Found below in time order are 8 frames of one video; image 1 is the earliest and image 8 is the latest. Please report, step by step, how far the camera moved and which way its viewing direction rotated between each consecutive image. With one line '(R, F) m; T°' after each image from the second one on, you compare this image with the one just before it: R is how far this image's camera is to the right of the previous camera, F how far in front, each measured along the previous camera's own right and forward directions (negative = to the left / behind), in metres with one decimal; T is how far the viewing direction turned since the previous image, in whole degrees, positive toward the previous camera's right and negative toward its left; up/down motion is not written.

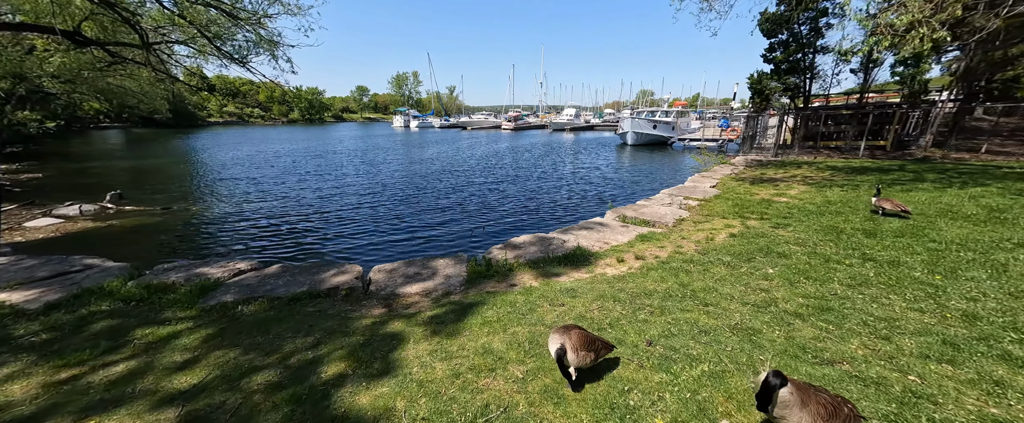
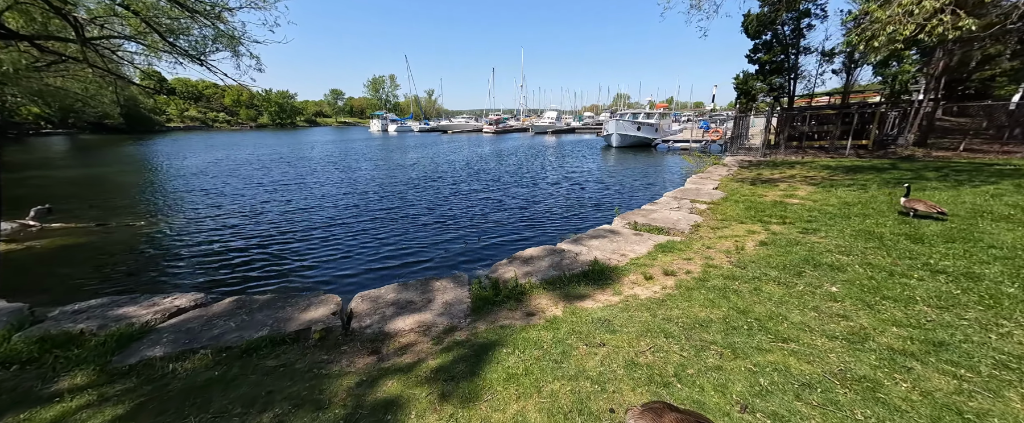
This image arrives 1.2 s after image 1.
(-0.3, +0.8) m; +3°
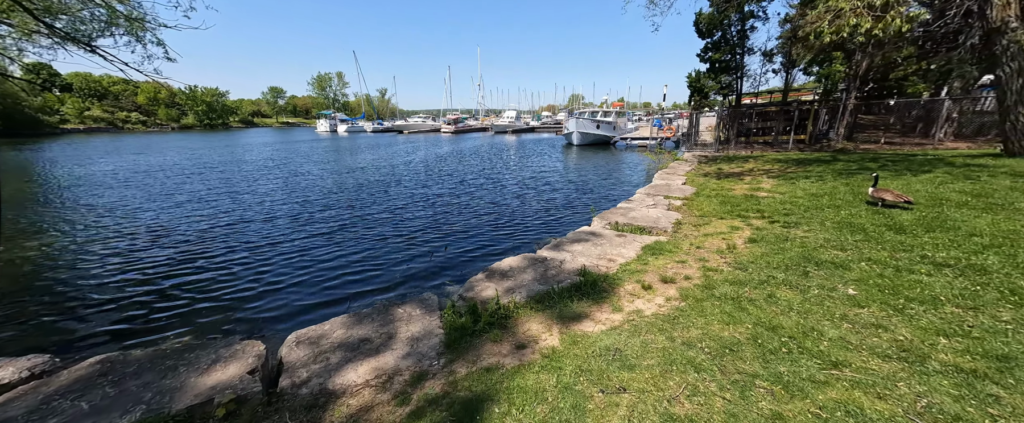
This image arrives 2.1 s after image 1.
(-0.2, +0.7) m; +6°
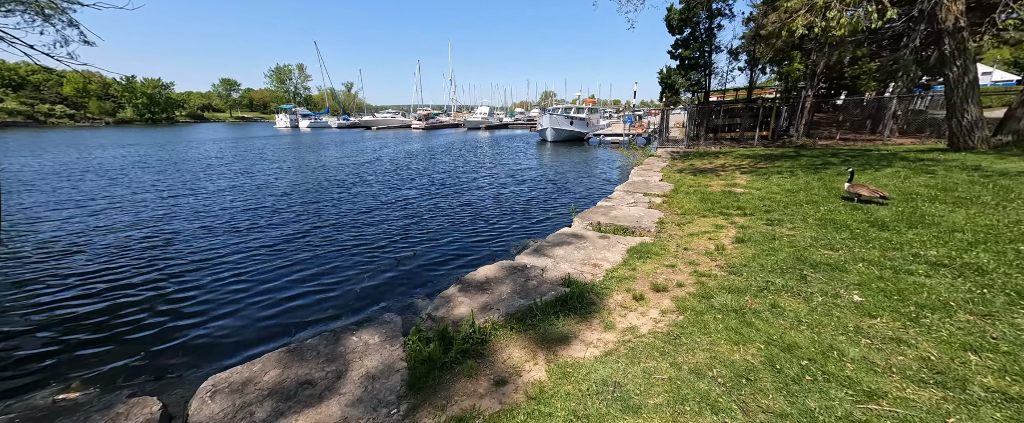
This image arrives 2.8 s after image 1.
(0.0, +0.5) m; +4°
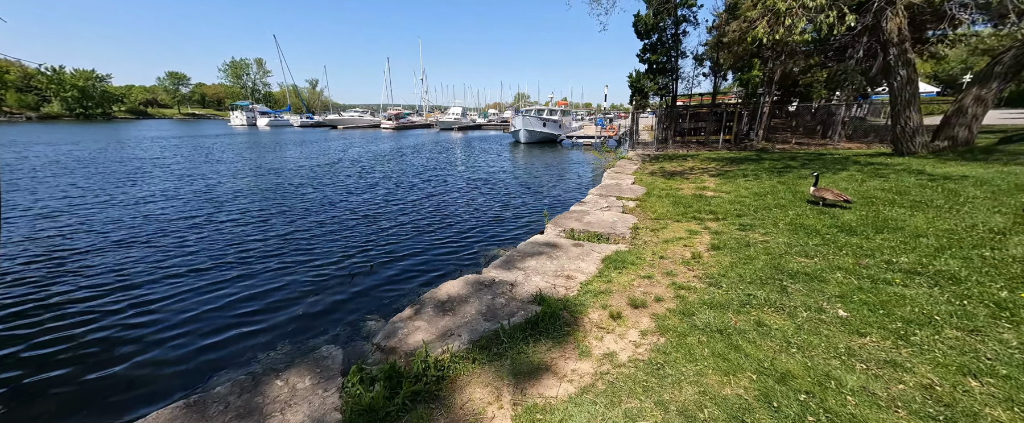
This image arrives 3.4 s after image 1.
(+0.1, +0.4) m; +4°
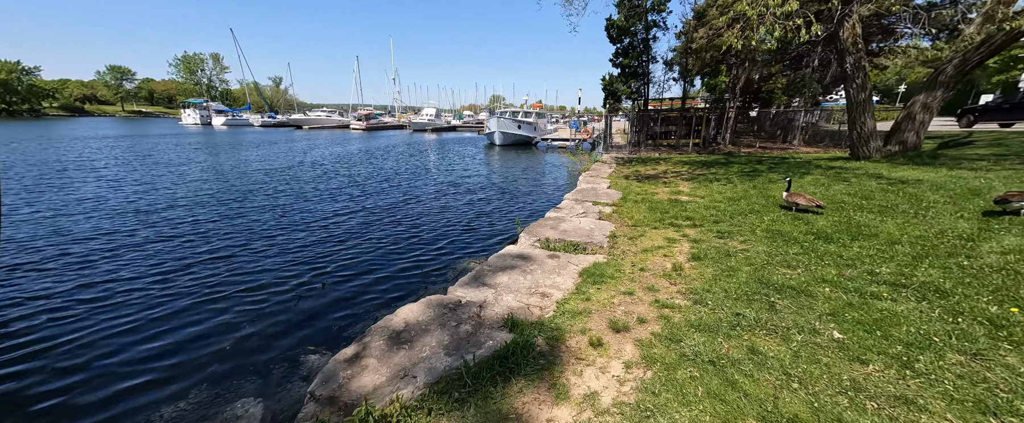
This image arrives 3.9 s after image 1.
(+0.1, +0.4) m; +4°
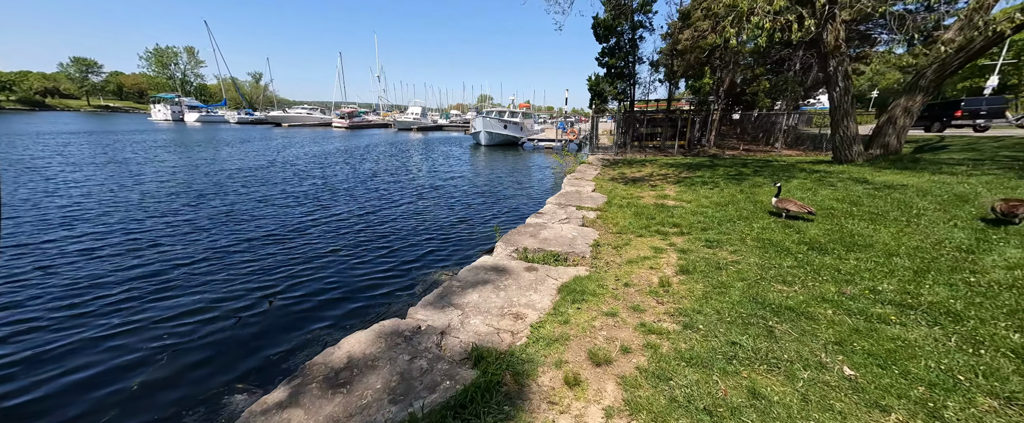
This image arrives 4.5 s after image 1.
(+0.2, +0.5) m; +2°
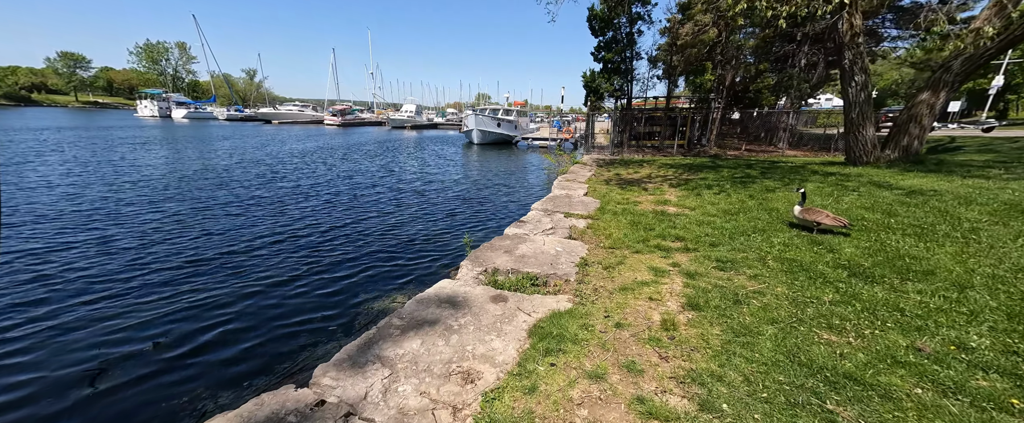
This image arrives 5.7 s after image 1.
(+0.4, +1.0) m; 0°
